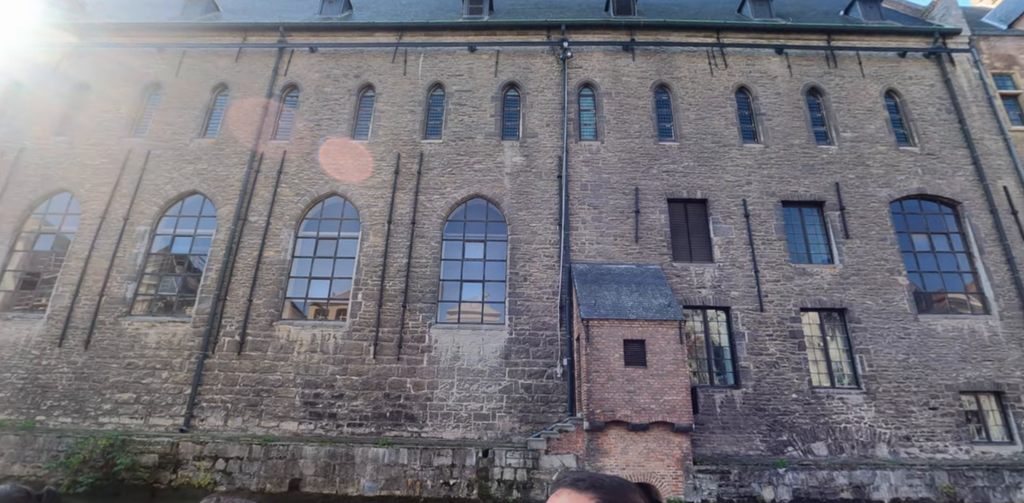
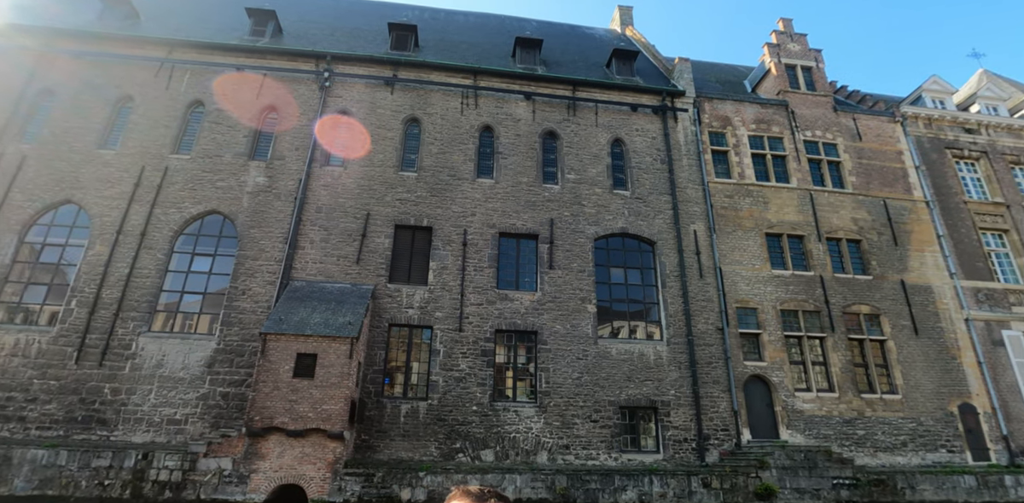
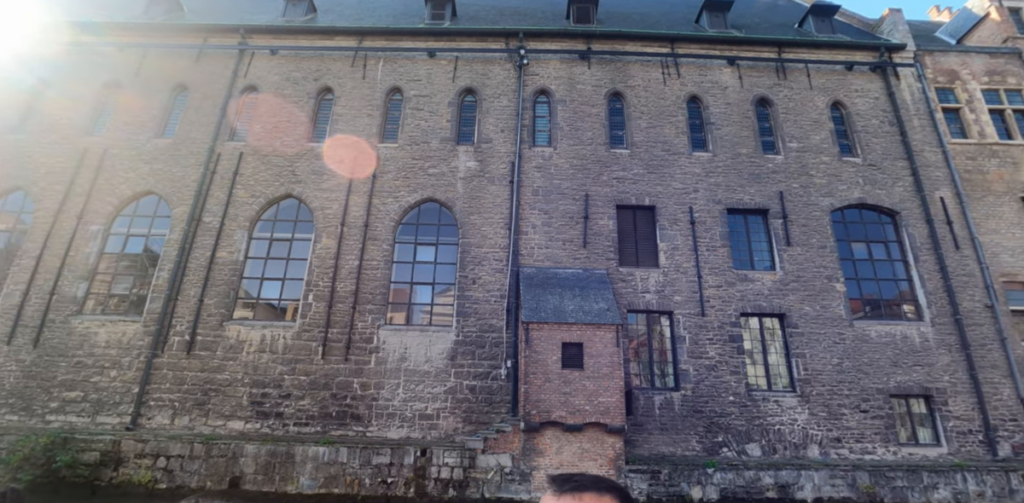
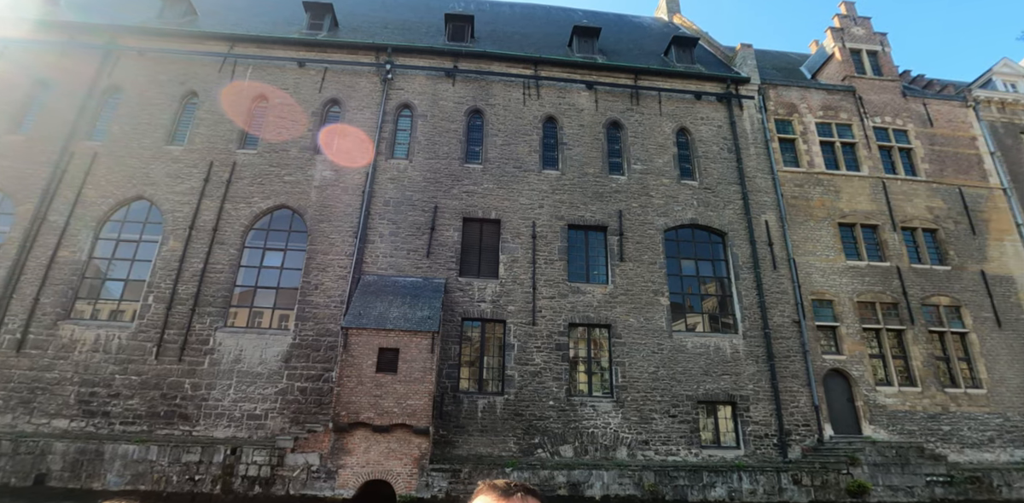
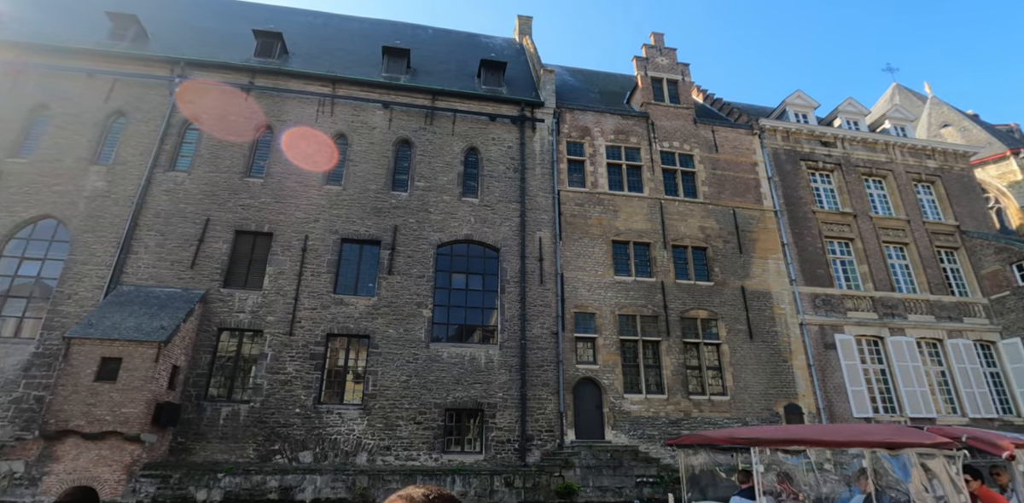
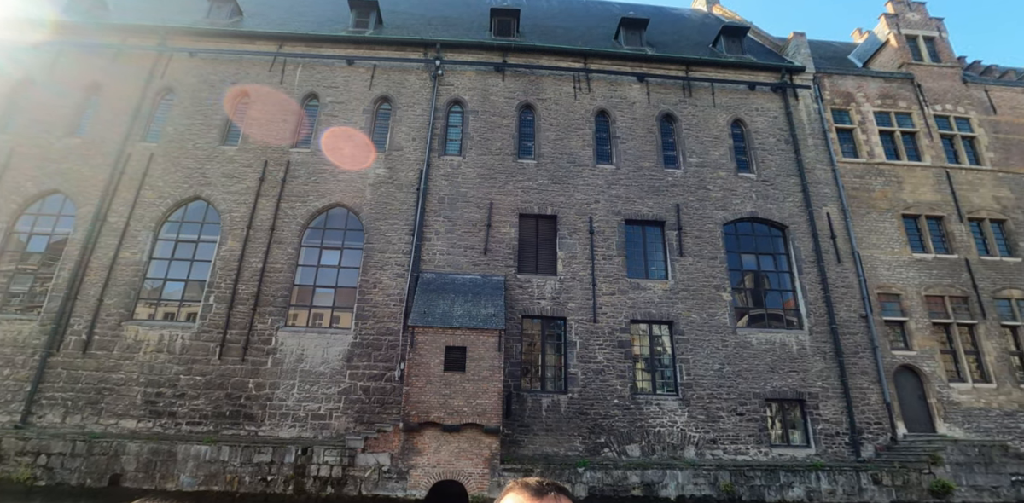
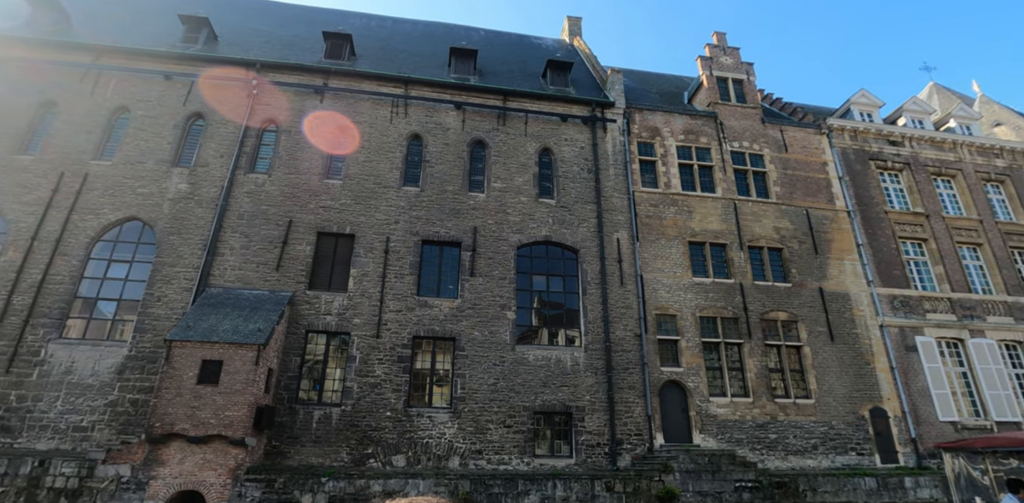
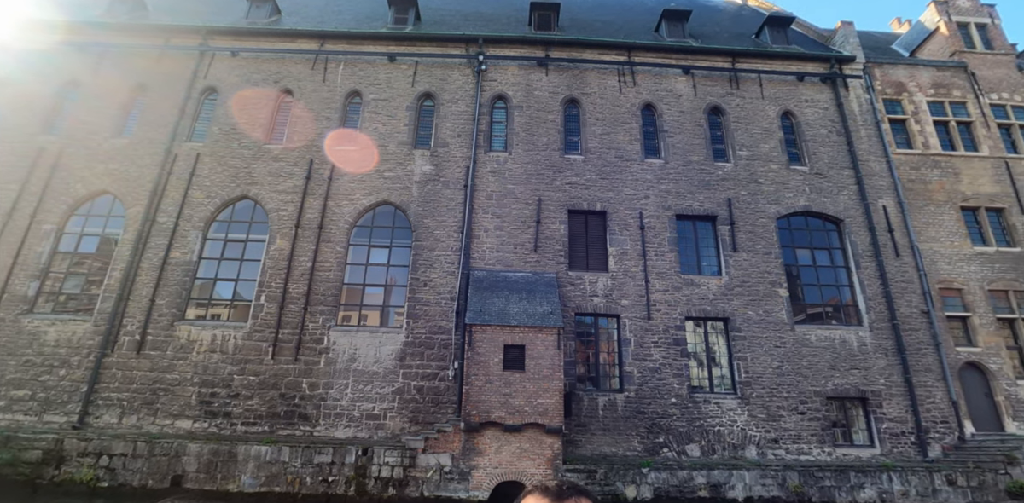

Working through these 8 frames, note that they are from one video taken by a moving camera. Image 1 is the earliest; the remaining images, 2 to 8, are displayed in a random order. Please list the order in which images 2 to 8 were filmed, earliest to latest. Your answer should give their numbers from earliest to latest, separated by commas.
3, 8, 6, 4, 2, 7, 5
